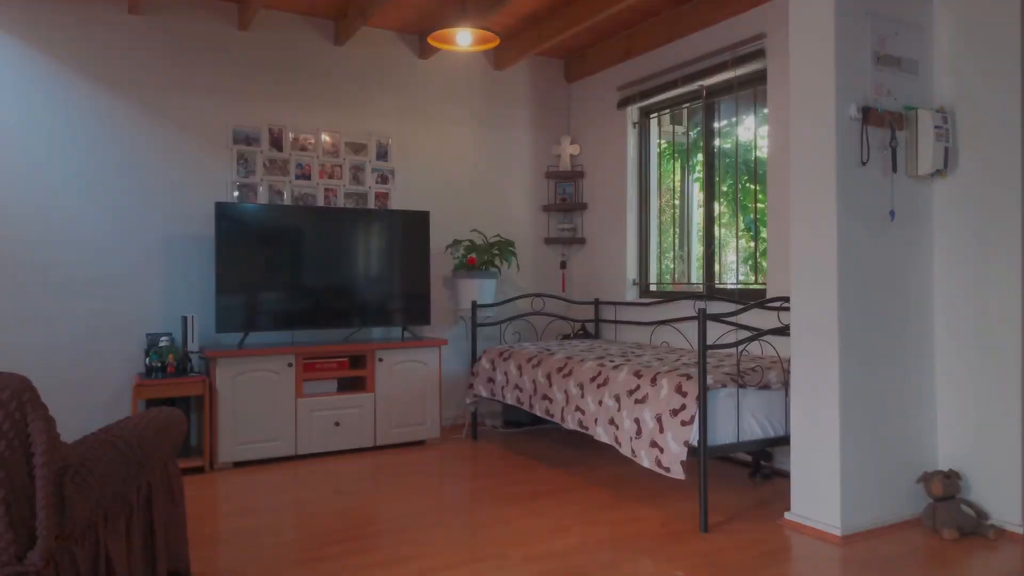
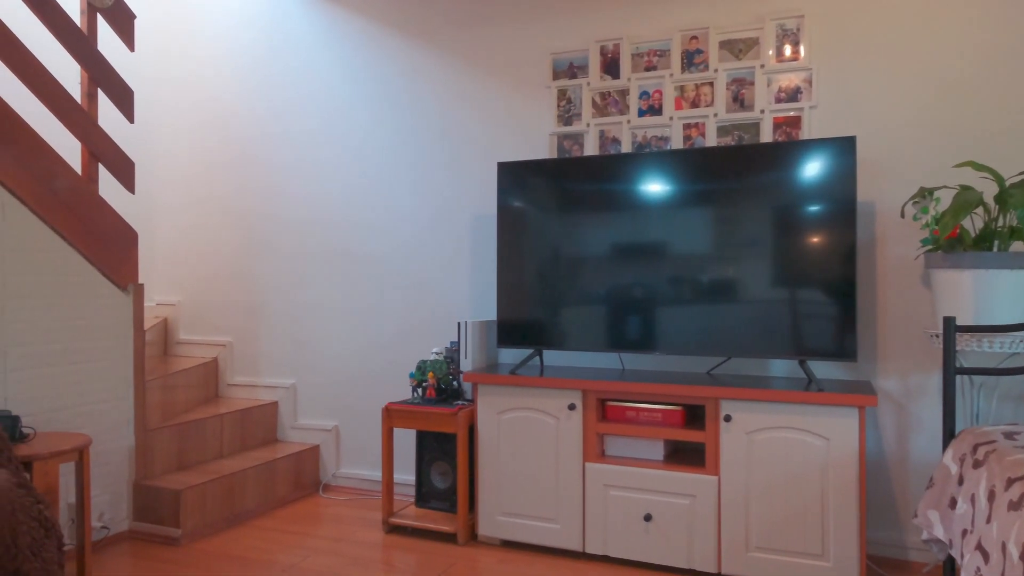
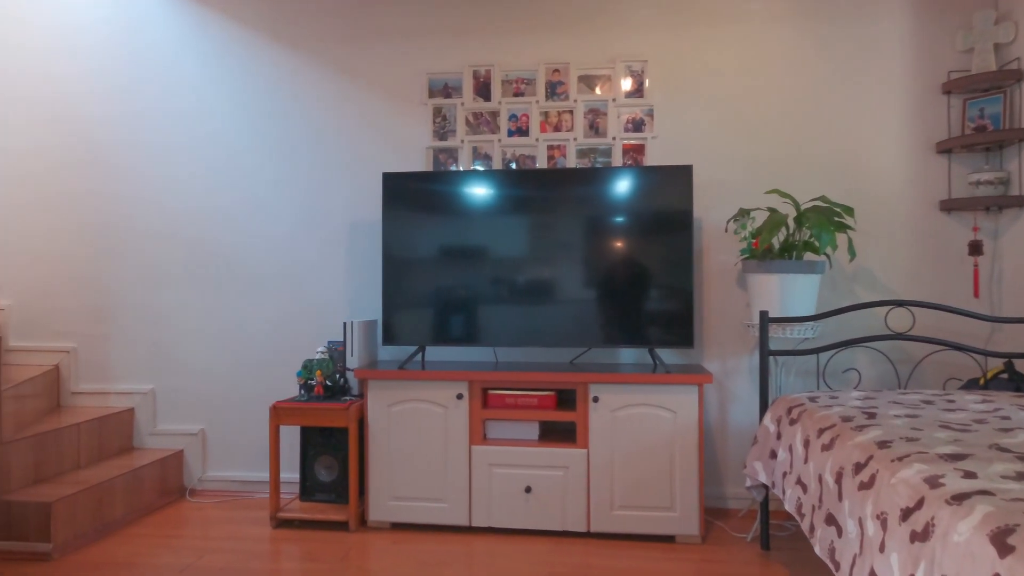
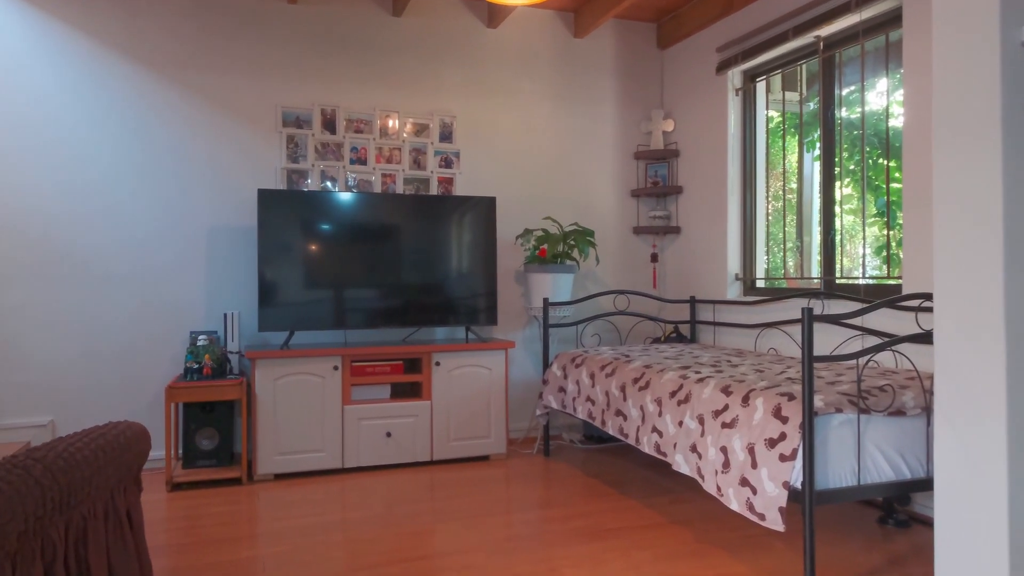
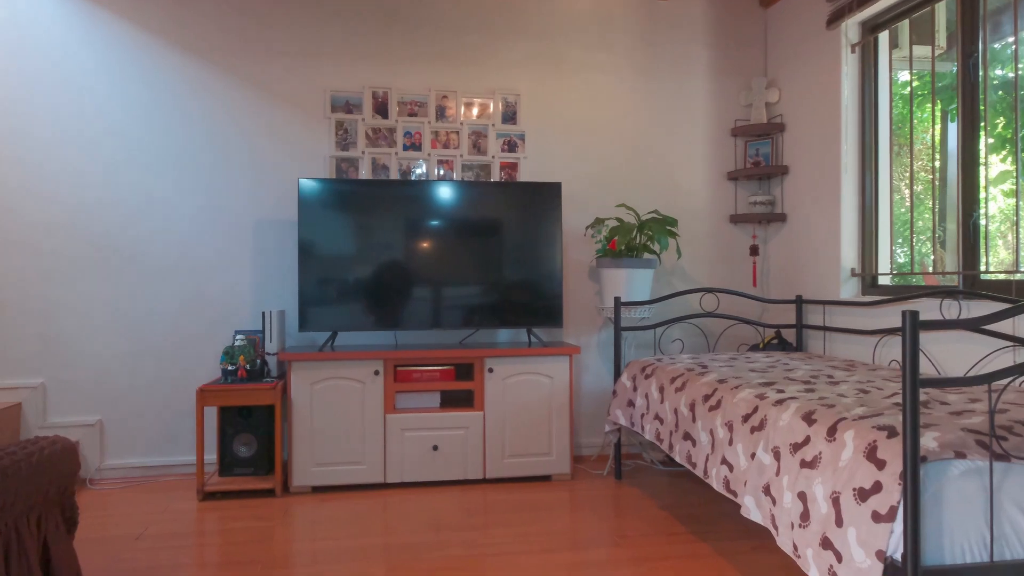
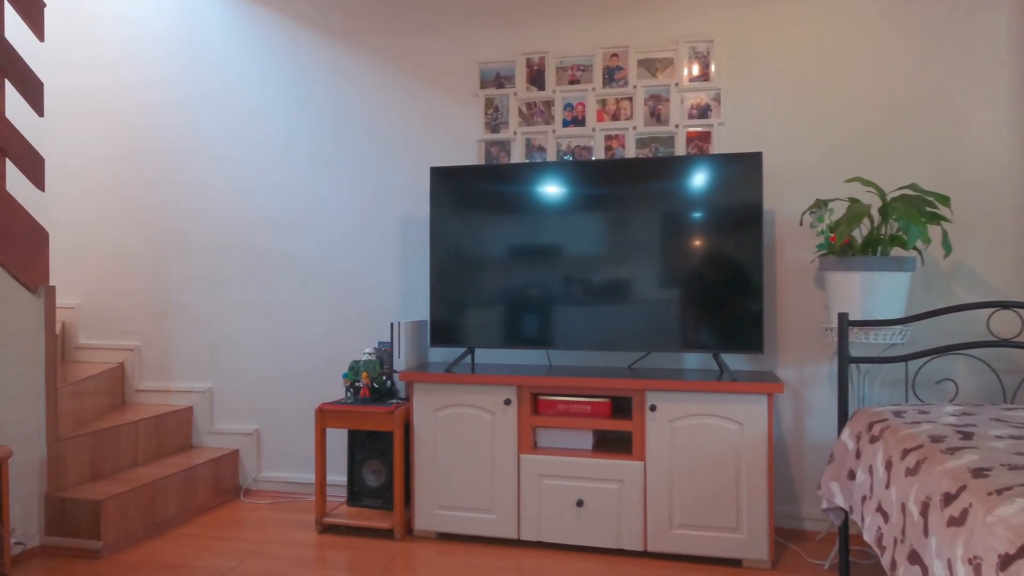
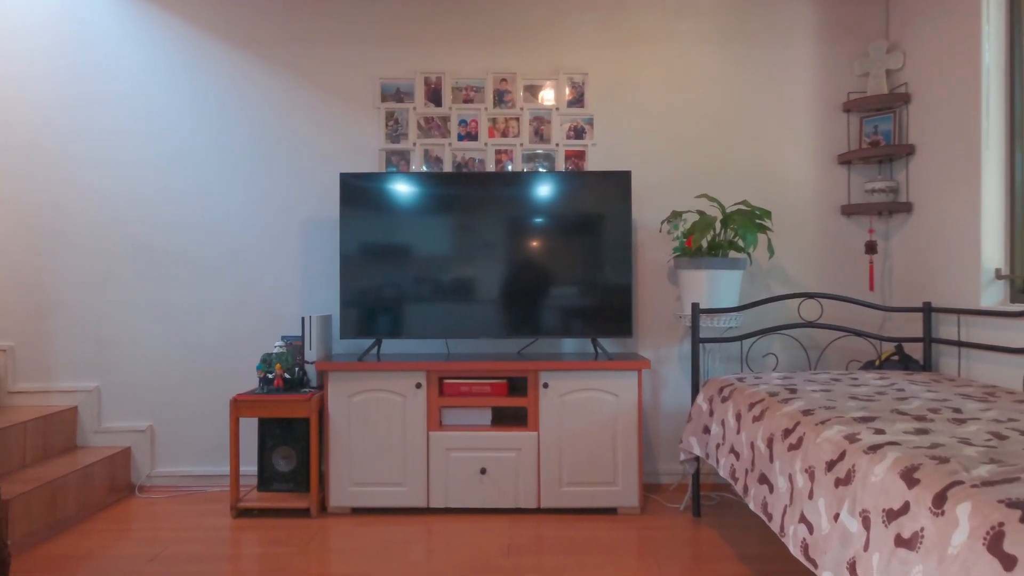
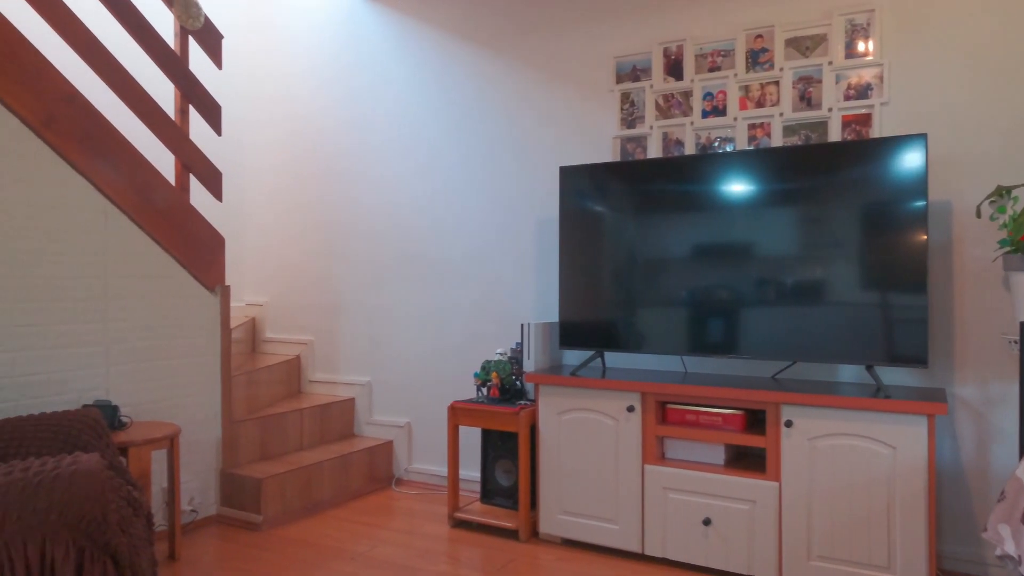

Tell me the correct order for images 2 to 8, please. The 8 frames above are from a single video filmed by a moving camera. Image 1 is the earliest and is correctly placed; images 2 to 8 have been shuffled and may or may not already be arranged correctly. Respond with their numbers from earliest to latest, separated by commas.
4, 5, 7, 3, 6, 2, 8
